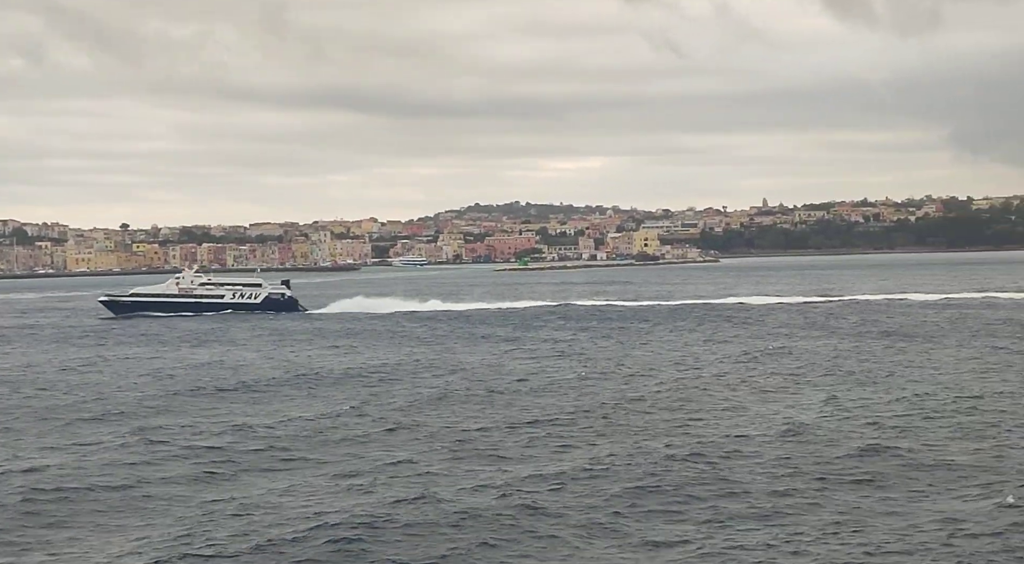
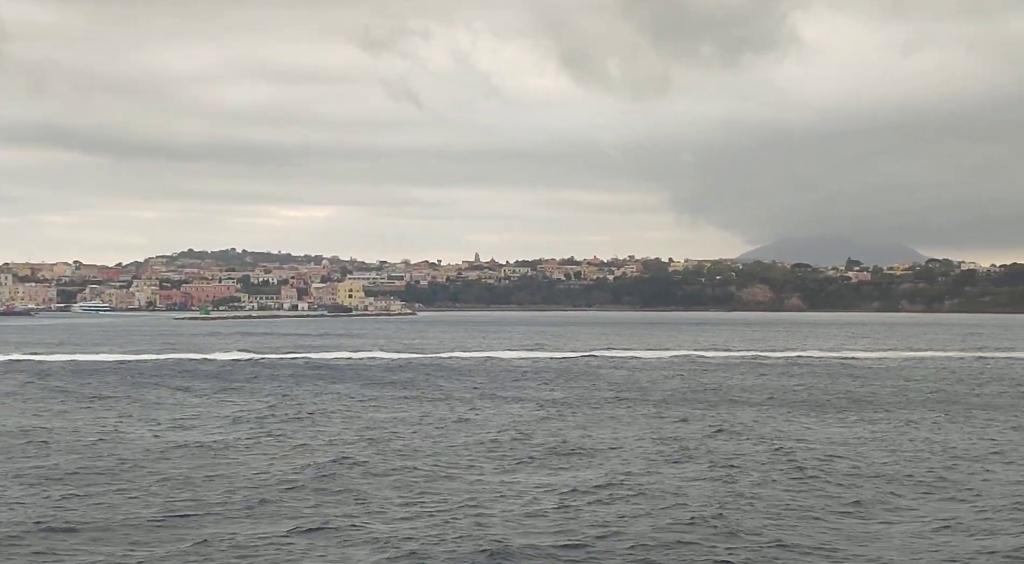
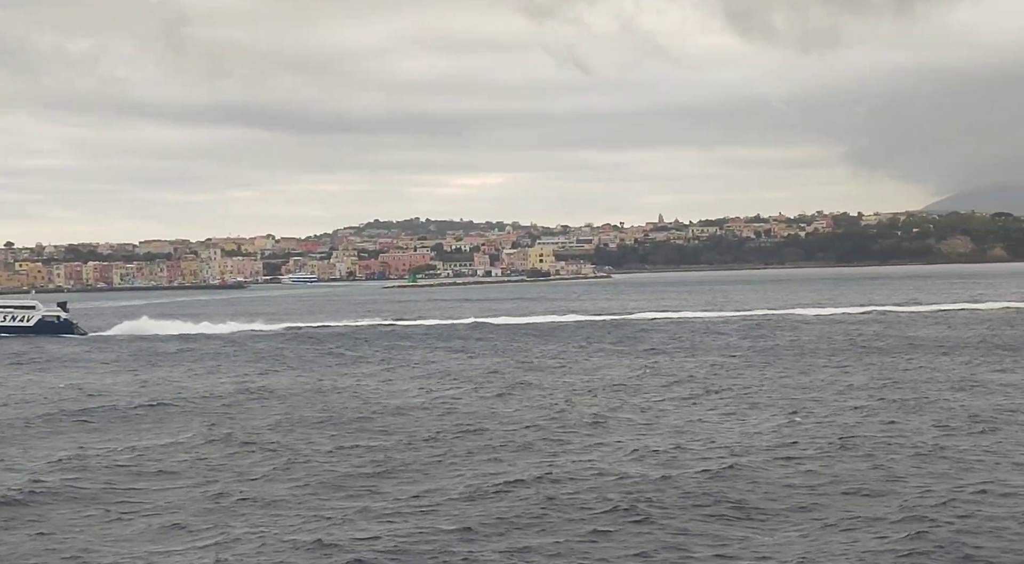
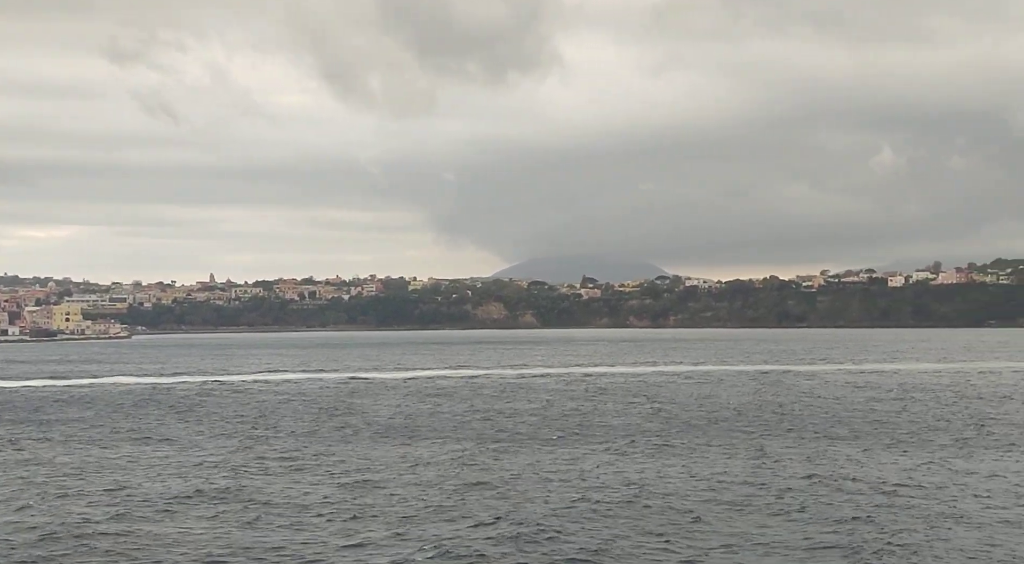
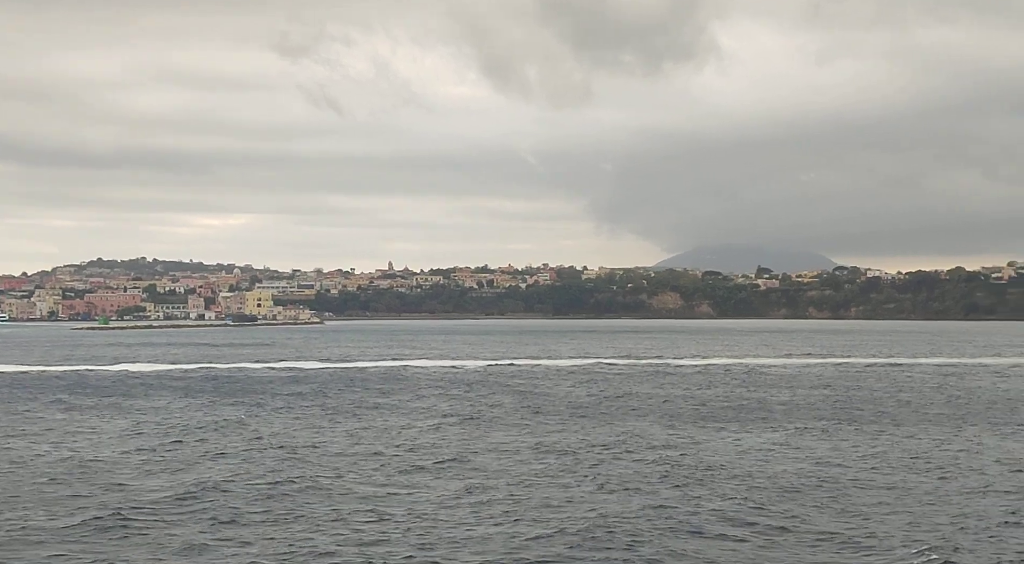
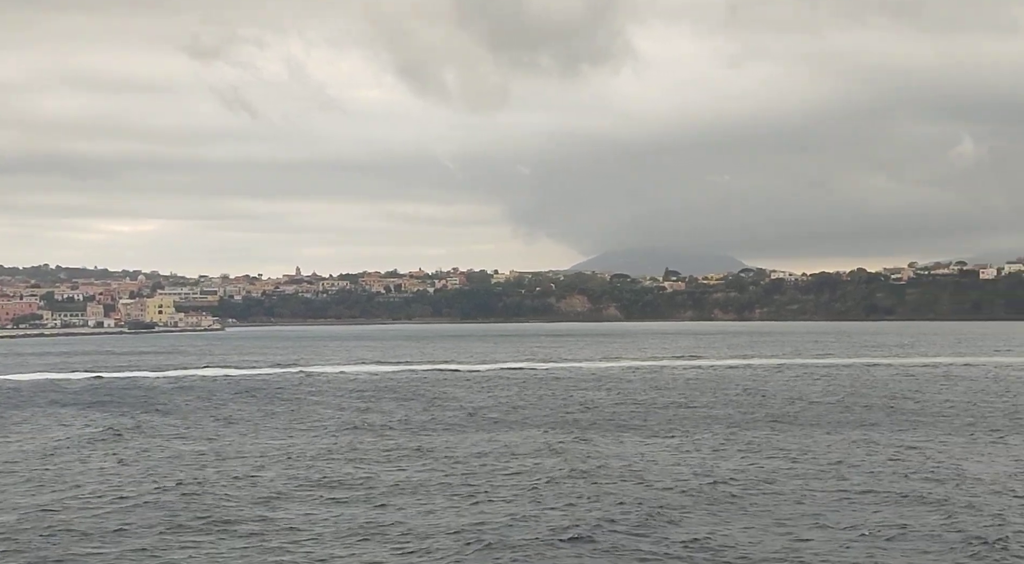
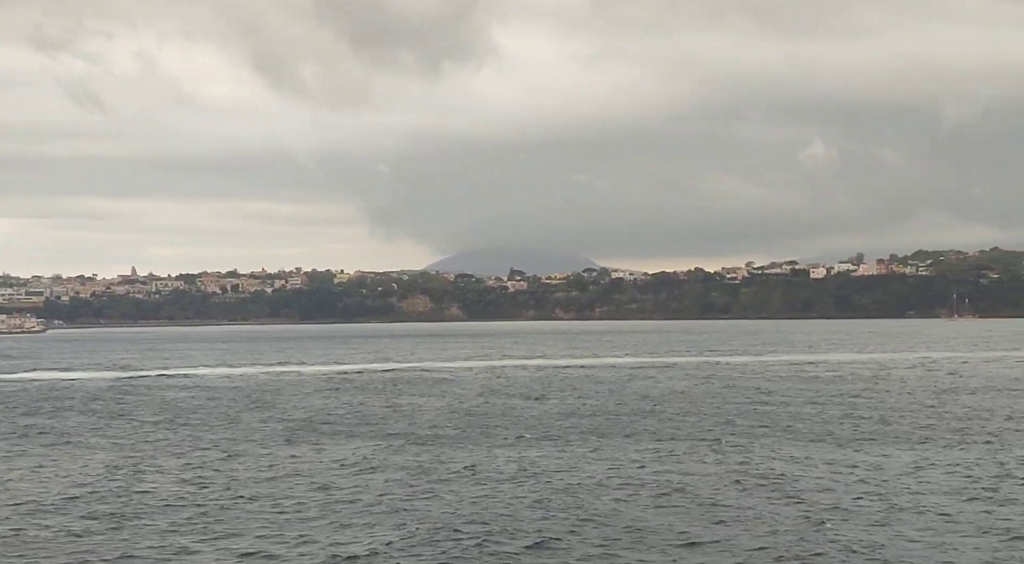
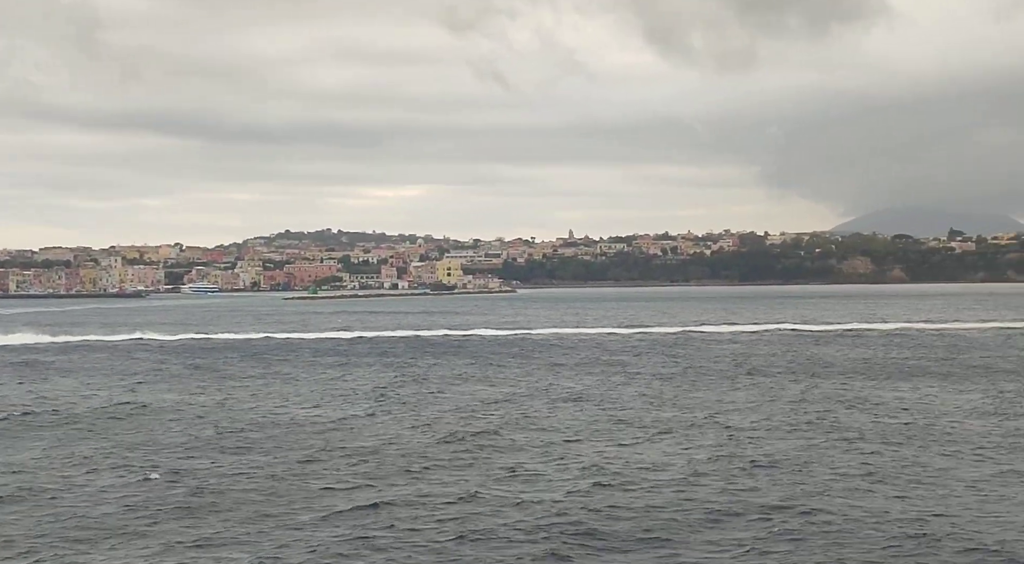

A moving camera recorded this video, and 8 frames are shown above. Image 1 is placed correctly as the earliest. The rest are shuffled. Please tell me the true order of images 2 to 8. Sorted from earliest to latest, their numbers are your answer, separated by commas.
3, 8, 2, 5, 6, 4, 7
